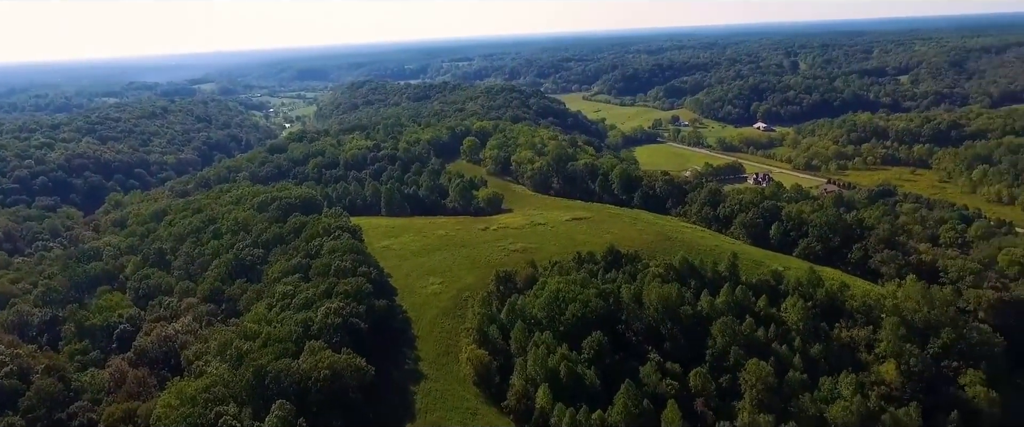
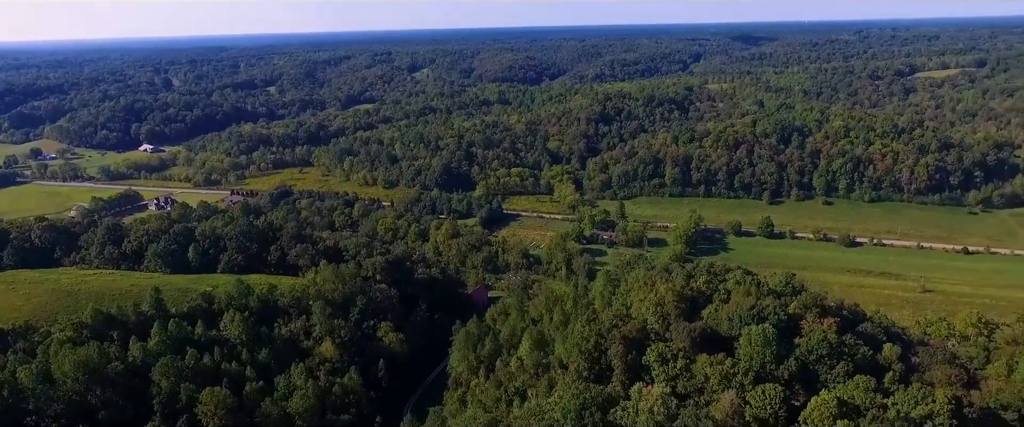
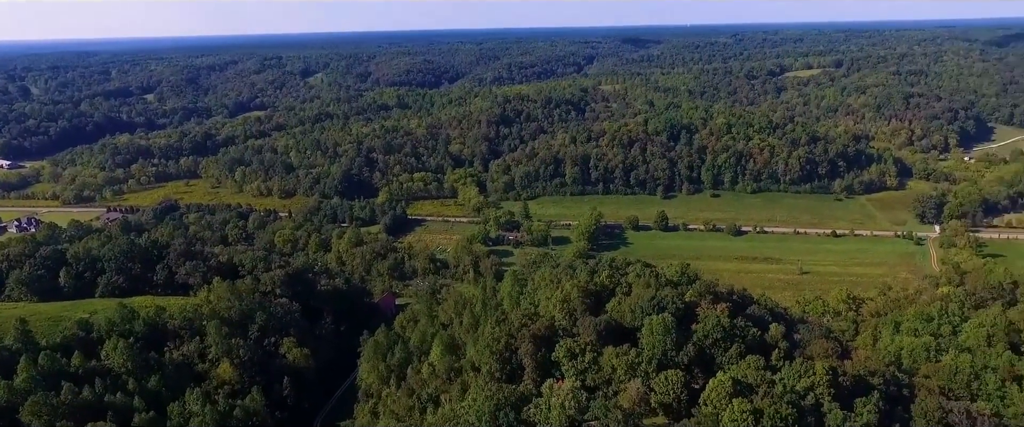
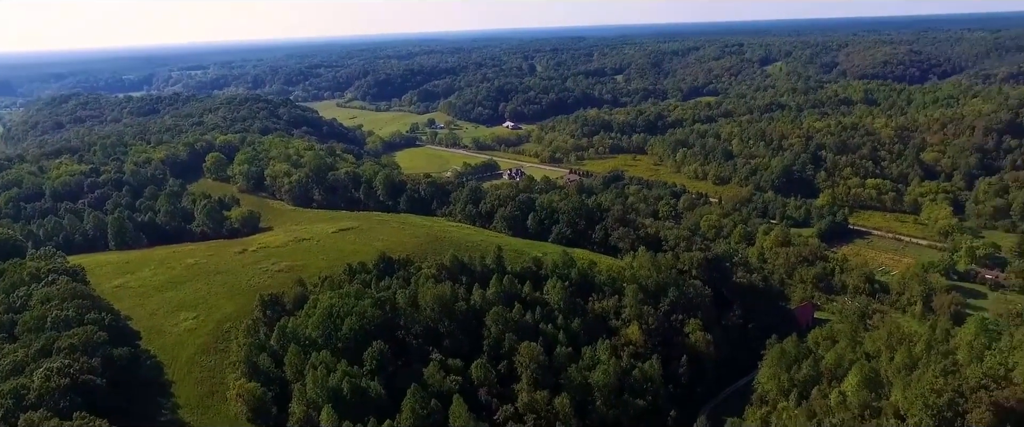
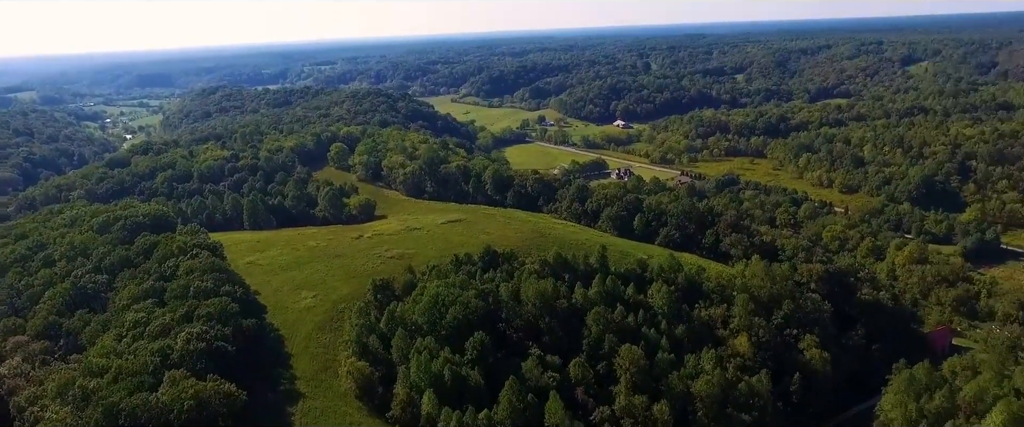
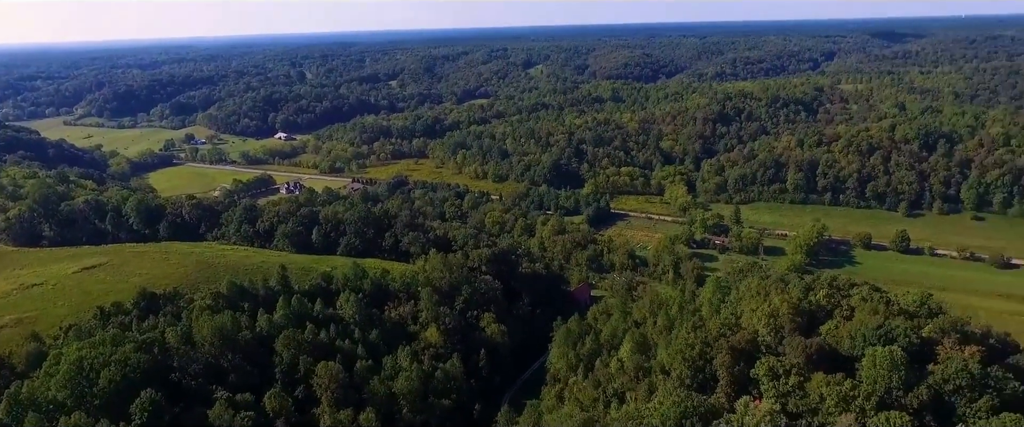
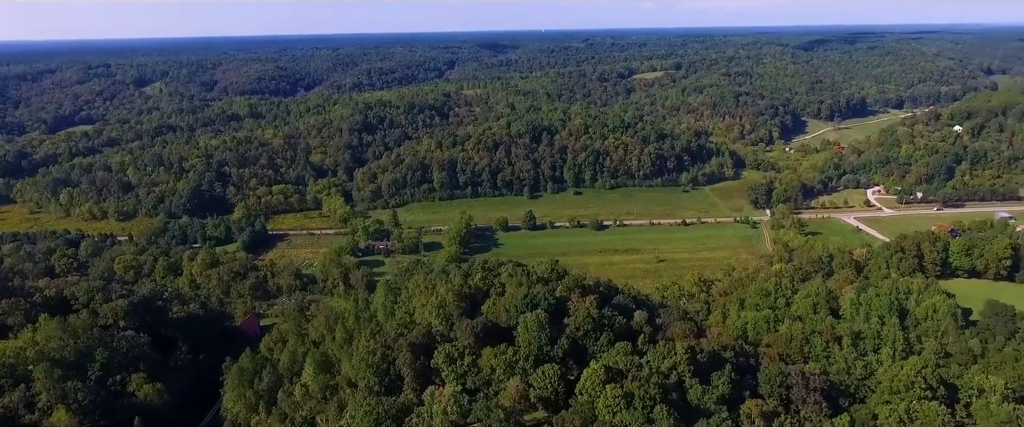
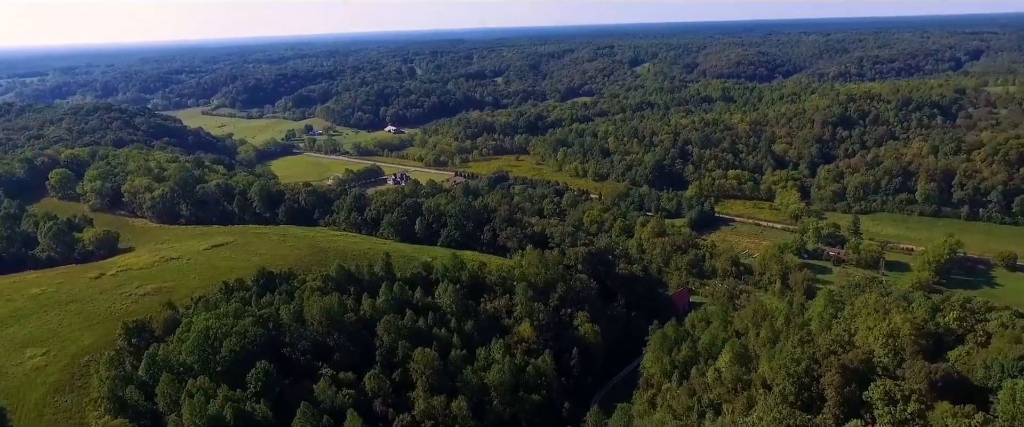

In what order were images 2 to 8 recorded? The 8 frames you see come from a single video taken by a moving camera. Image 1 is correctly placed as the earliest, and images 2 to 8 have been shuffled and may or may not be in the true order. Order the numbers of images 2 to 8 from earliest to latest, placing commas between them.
5, 4, 8, 6, 2, 3, 7
